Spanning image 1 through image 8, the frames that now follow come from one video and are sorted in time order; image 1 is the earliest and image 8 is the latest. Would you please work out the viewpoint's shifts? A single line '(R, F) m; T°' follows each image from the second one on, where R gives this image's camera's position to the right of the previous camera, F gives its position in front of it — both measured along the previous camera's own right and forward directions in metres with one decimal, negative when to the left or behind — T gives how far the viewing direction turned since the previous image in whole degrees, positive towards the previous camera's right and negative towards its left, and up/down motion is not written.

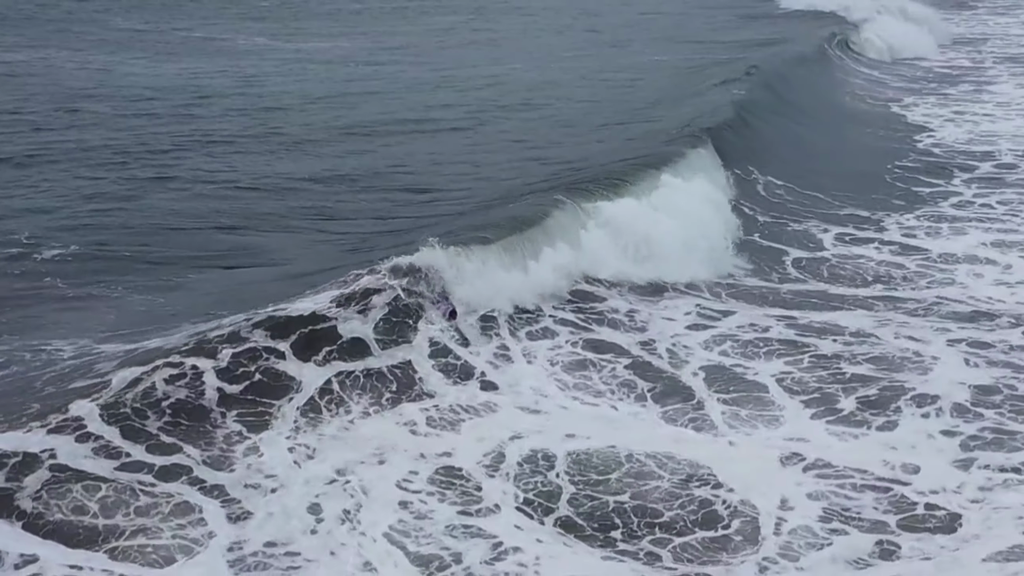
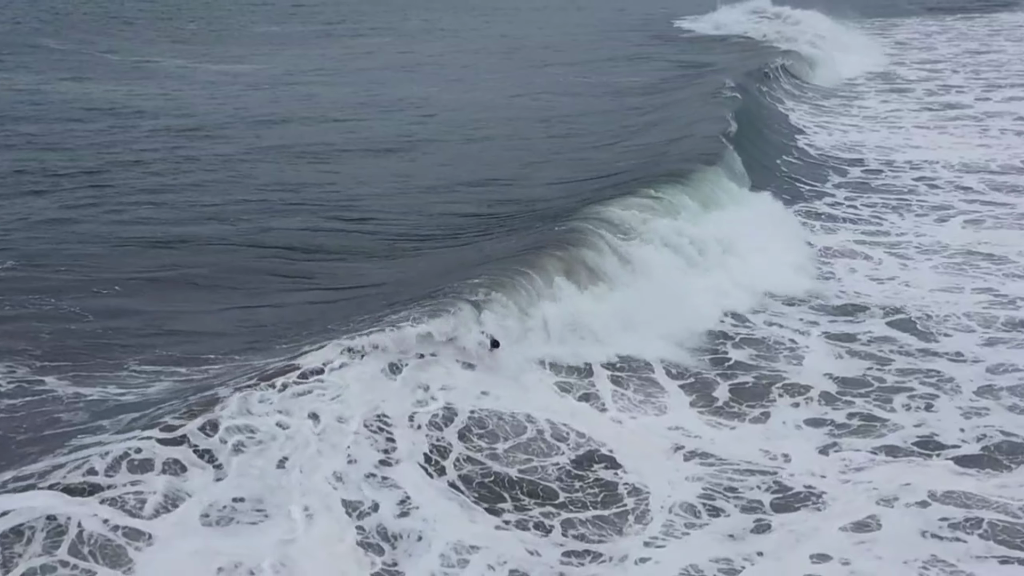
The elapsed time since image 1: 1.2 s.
(+0.1, -0.4) m; +3°
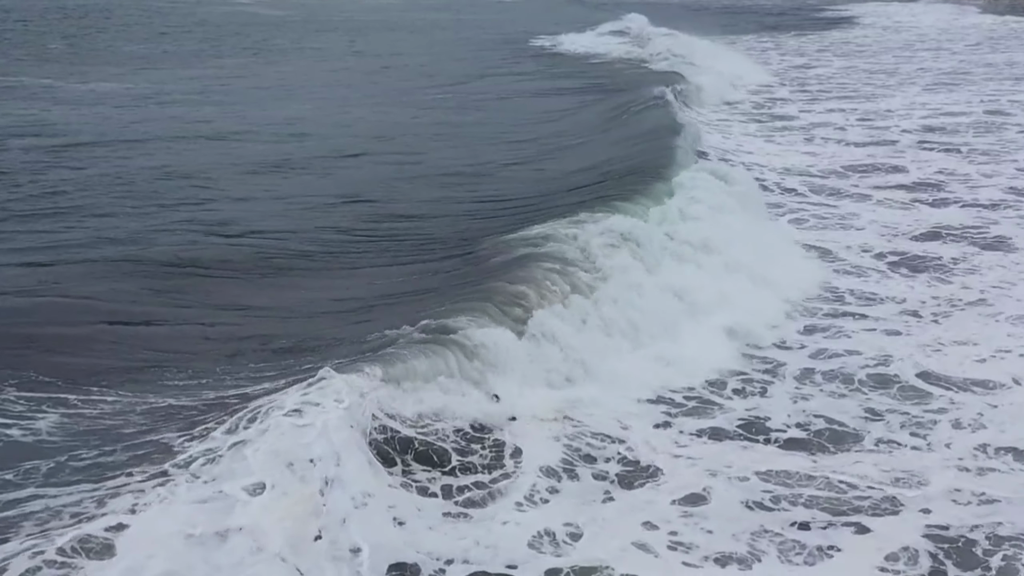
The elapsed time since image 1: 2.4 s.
(+0.1, -0.4) m; +6°
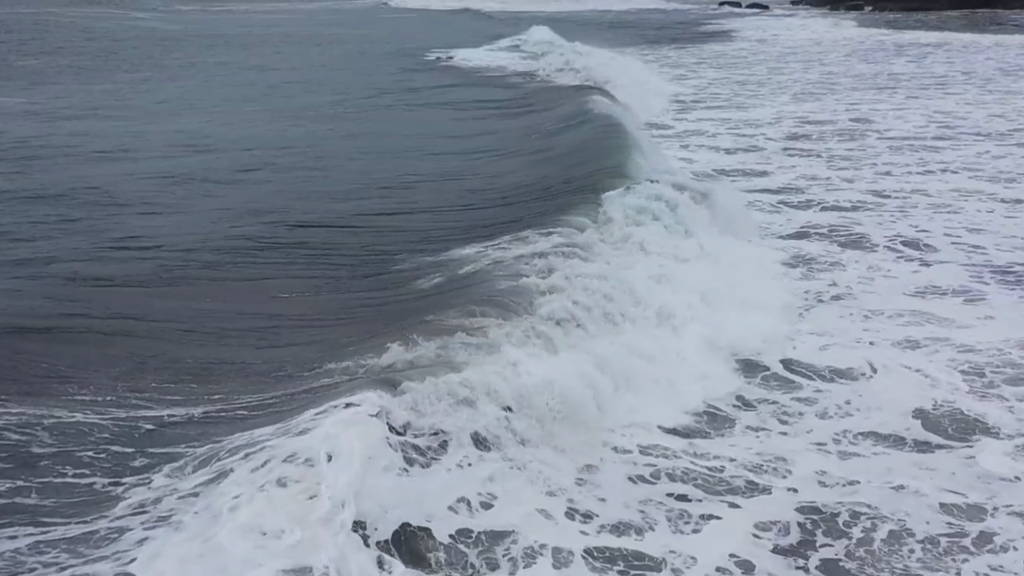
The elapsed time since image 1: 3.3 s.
(+0.1, -0.4) m; +5°
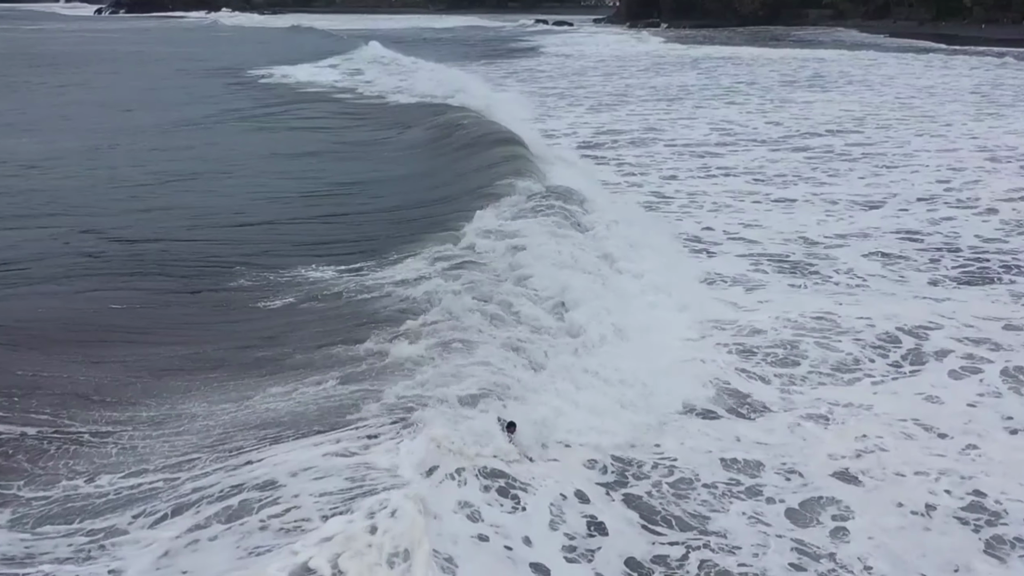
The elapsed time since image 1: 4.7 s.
(+0.1, -0.6) m; +9°
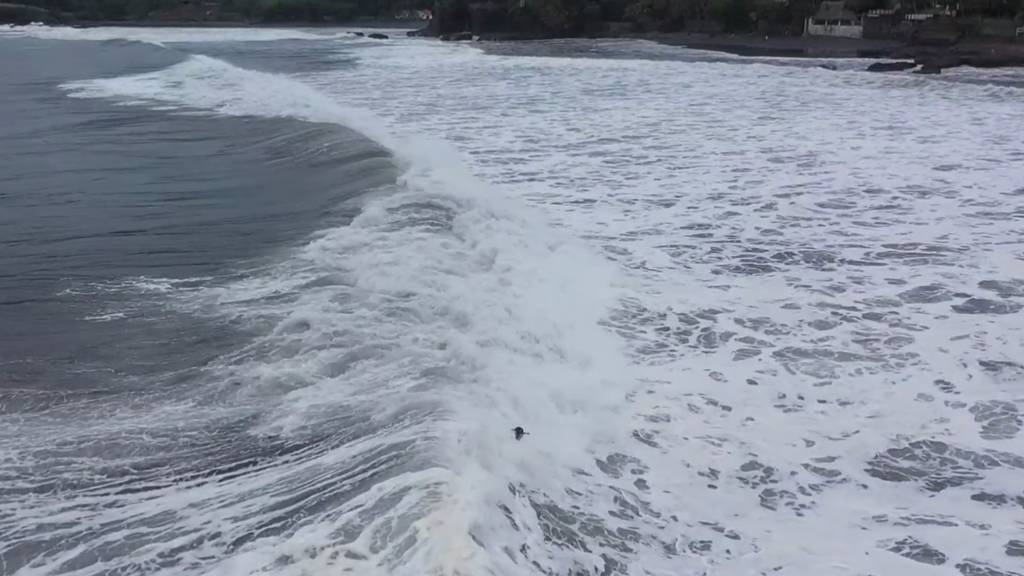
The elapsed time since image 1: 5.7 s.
(+0.1, -0.7) m; +9°
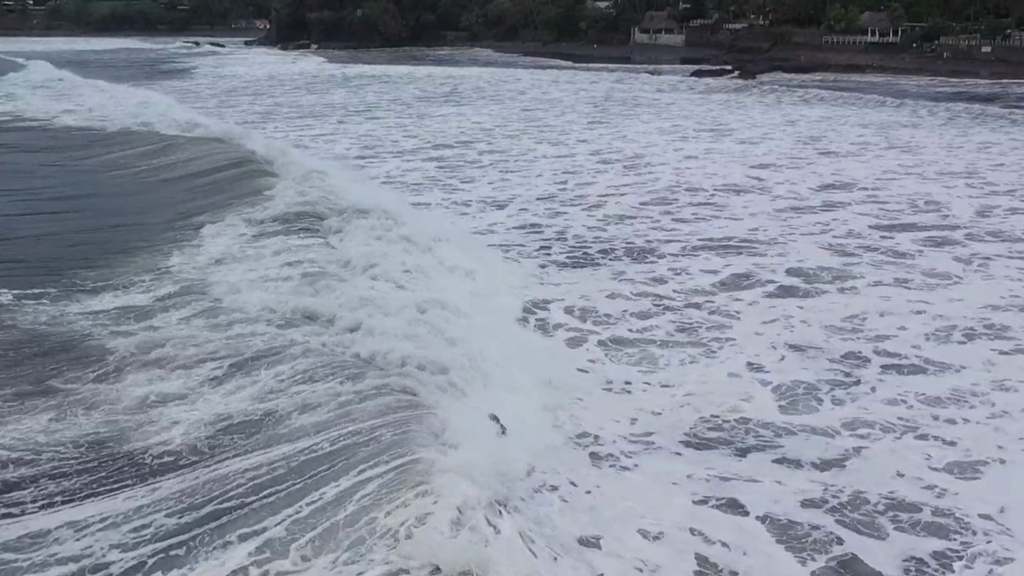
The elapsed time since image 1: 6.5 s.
(+0.2, -0.6) m; +8°
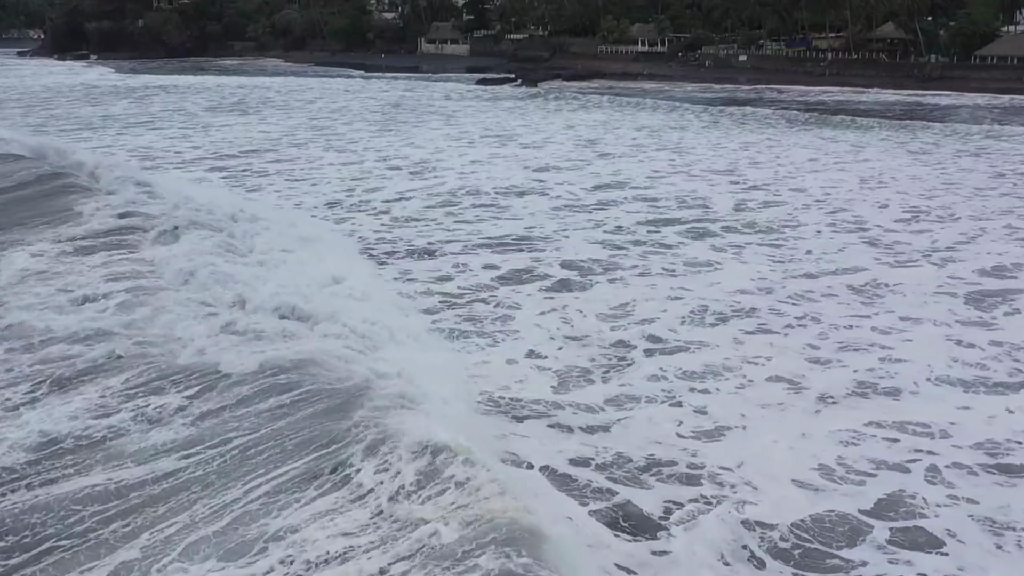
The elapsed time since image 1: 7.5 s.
(+0.3, -0.8) m; +10°
